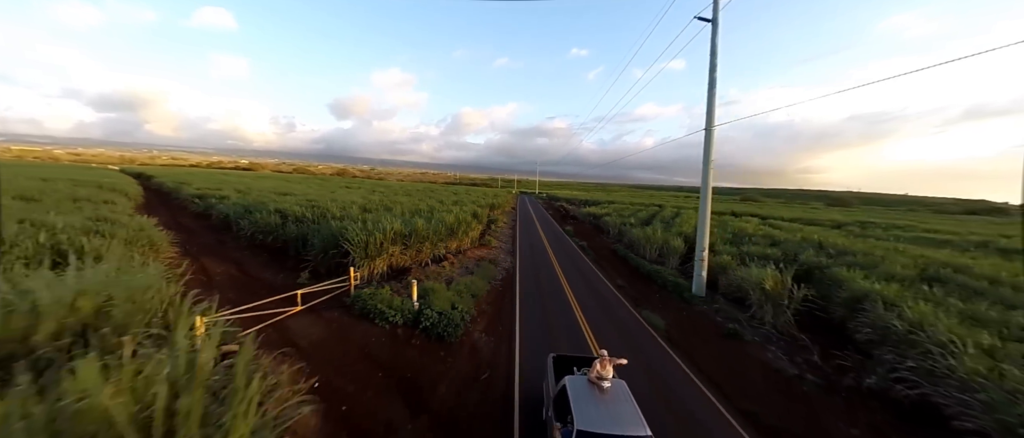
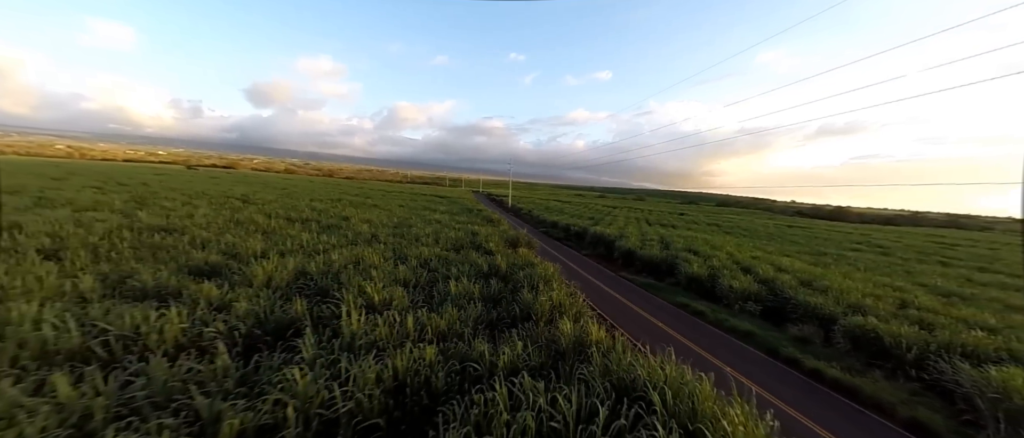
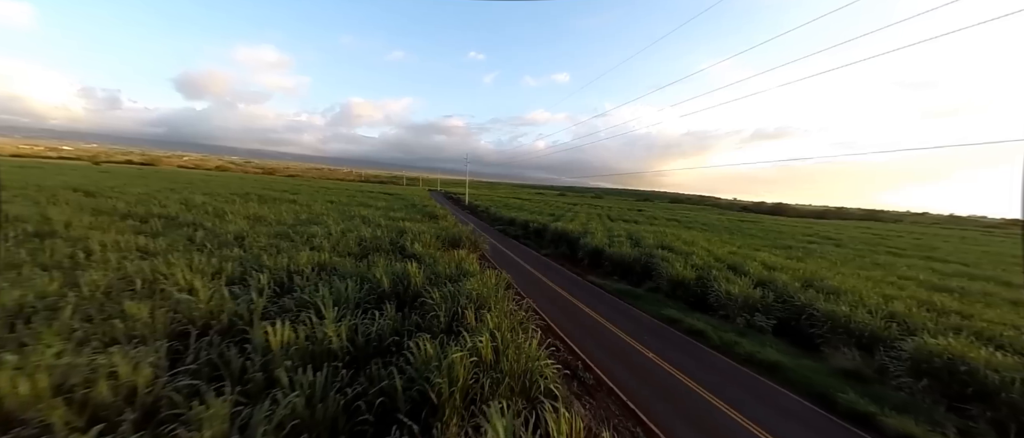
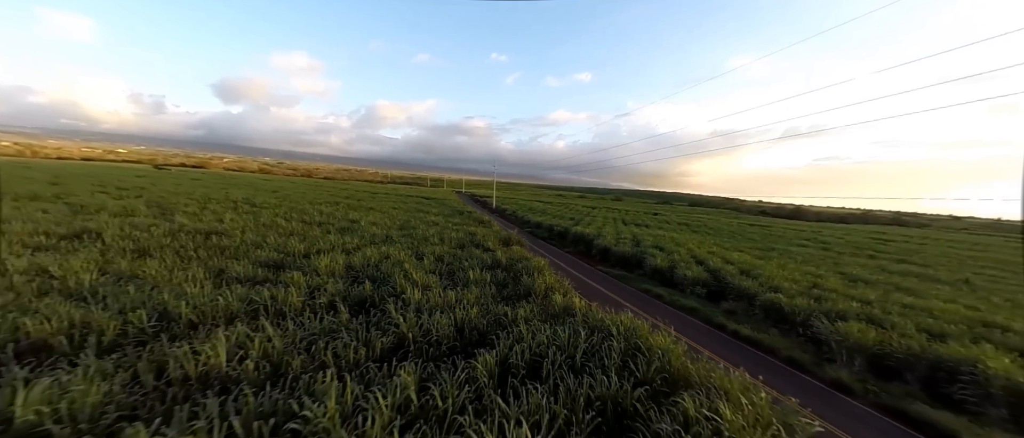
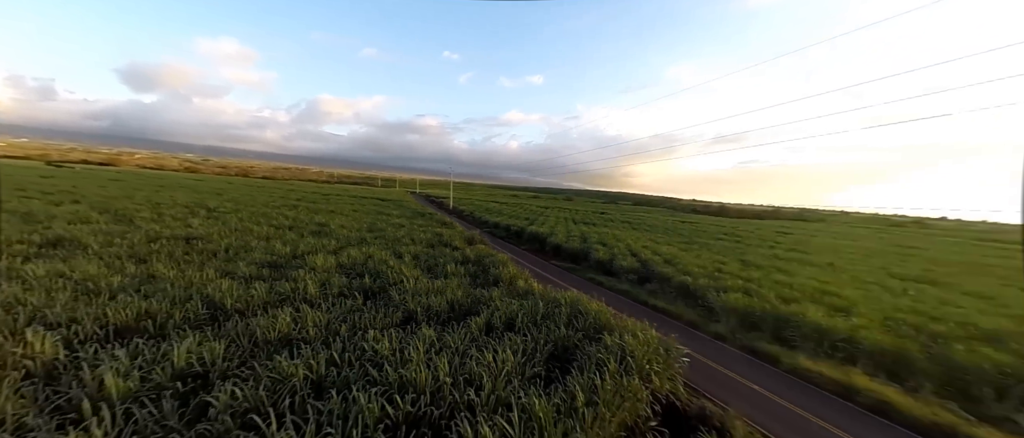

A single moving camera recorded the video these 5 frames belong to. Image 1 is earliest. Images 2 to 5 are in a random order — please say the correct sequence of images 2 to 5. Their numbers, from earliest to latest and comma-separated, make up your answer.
3, 2, 4, 5
